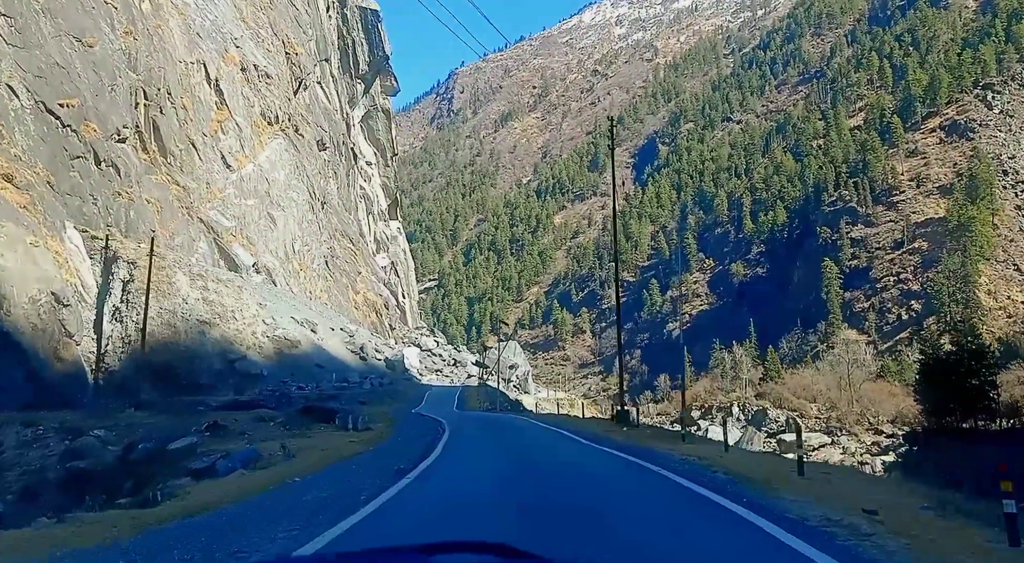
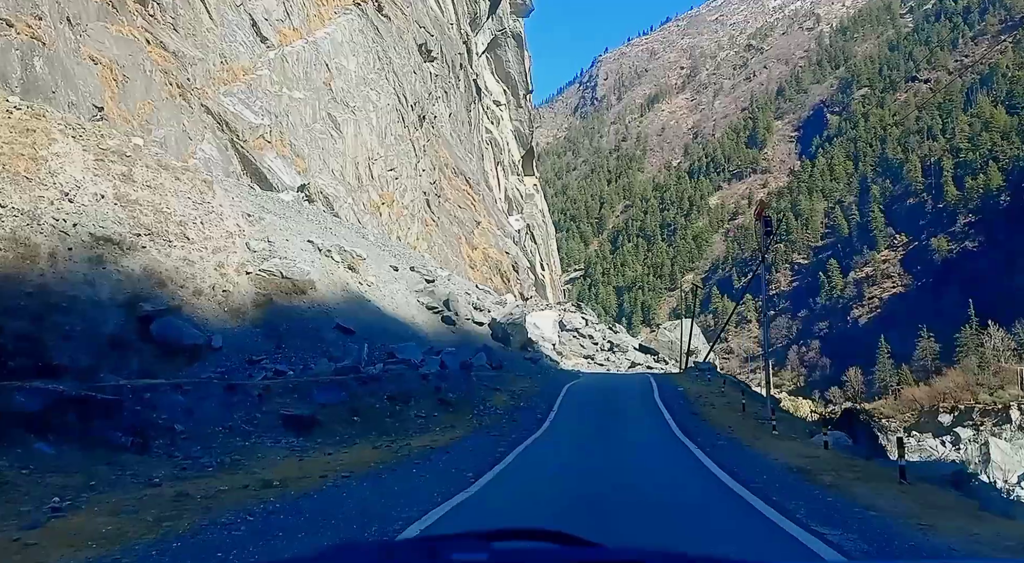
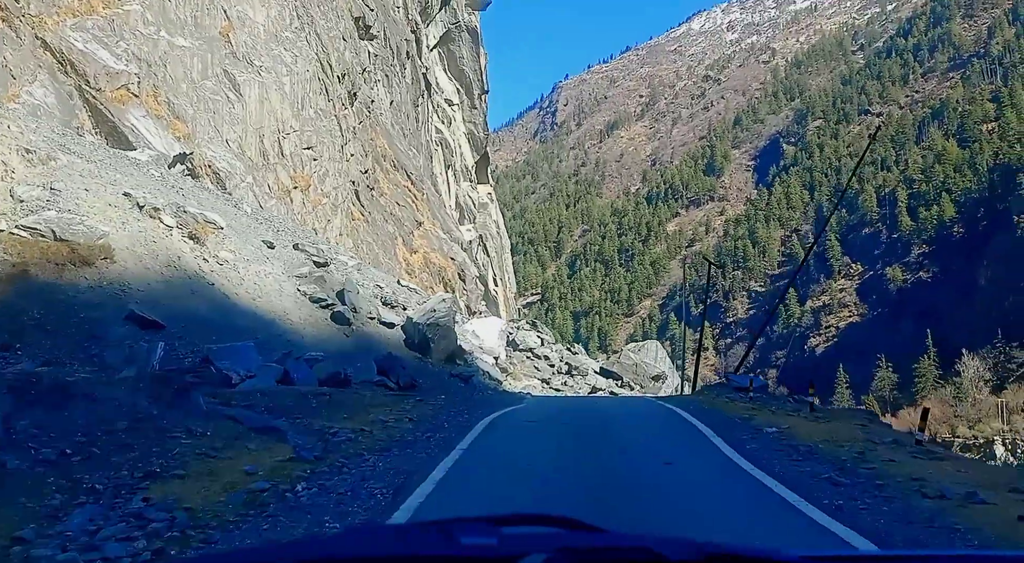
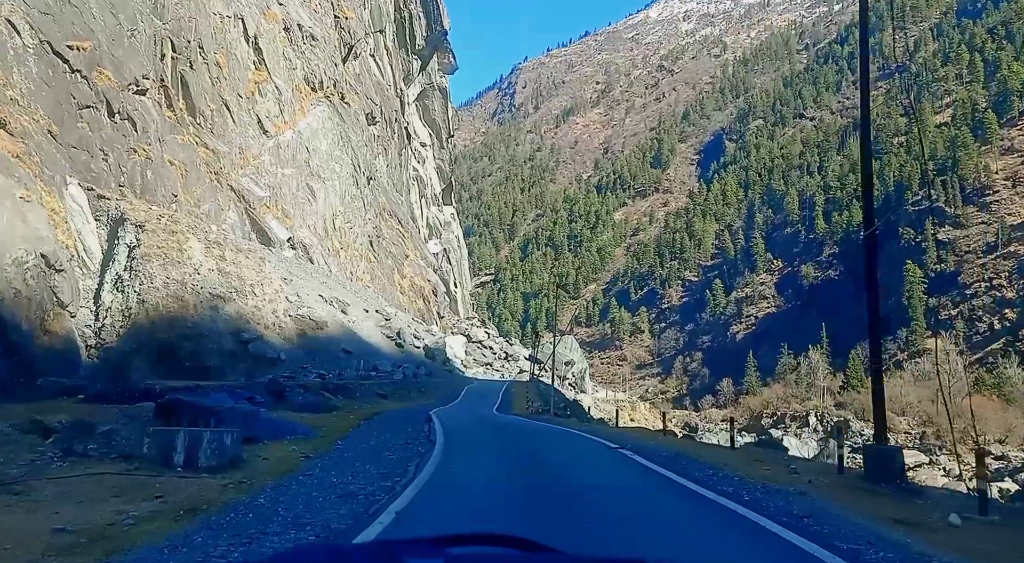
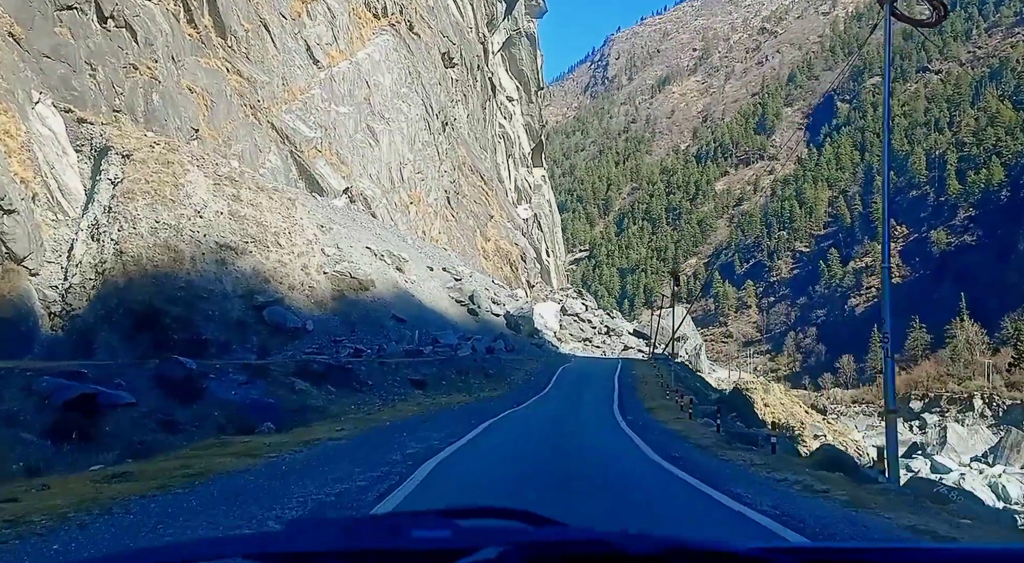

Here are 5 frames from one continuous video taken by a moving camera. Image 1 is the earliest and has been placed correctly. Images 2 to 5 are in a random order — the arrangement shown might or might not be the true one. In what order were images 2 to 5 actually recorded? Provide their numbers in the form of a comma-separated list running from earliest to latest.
4, 5, 2, 3
